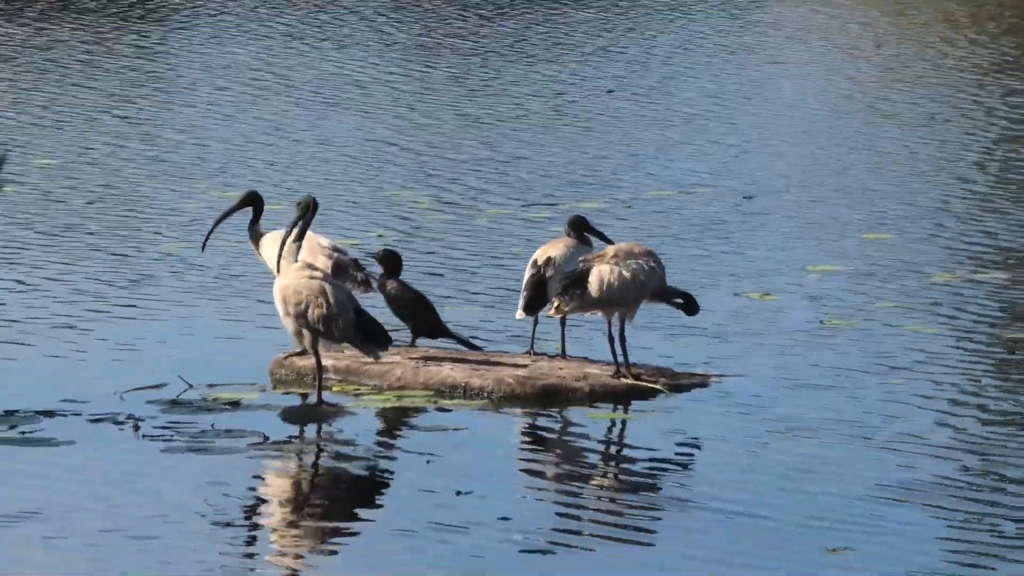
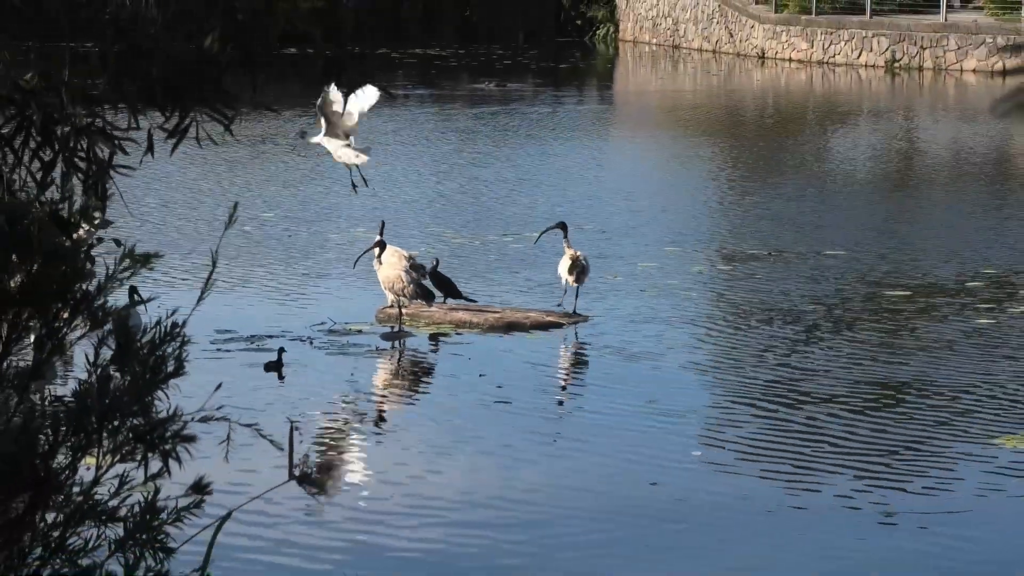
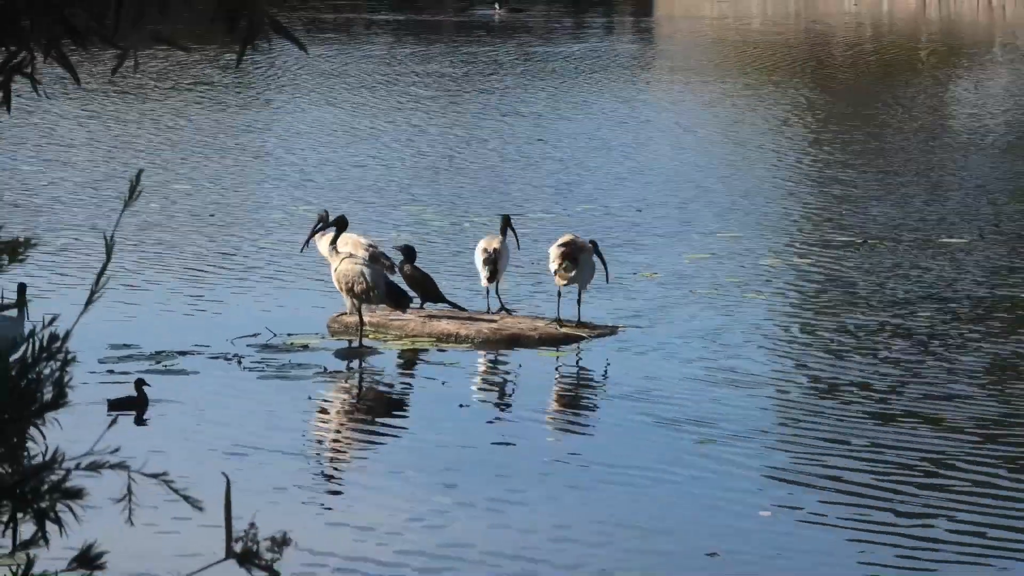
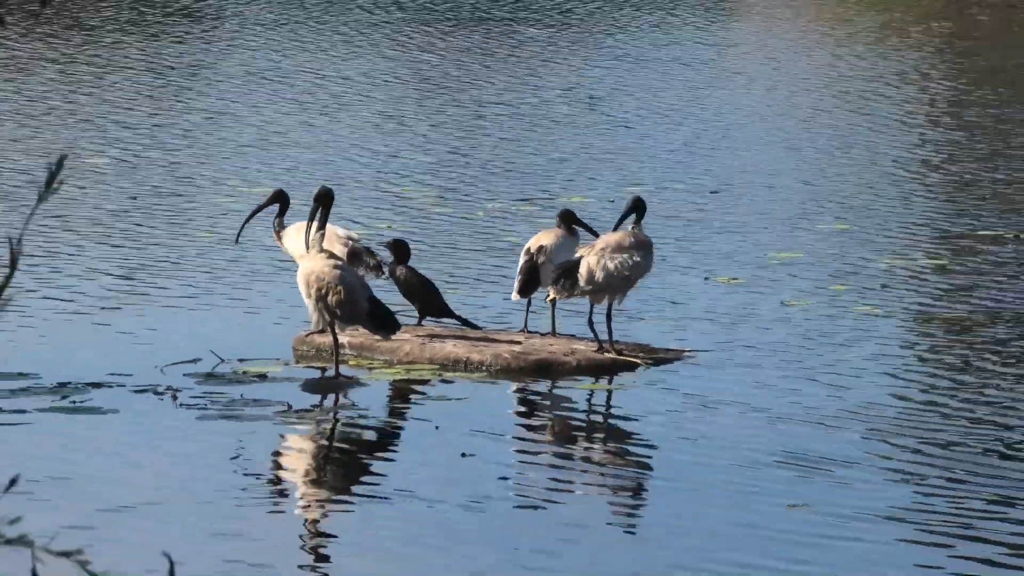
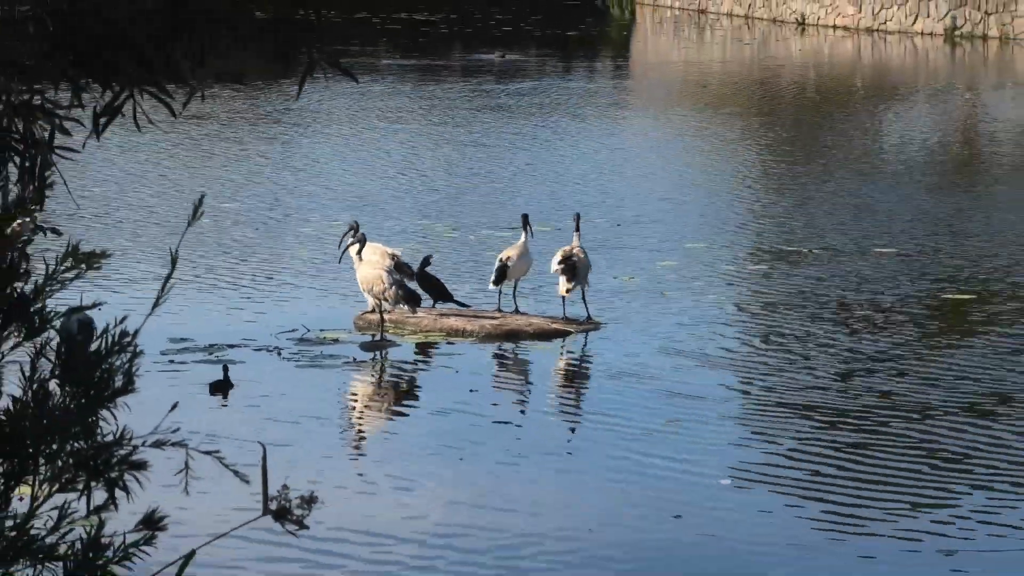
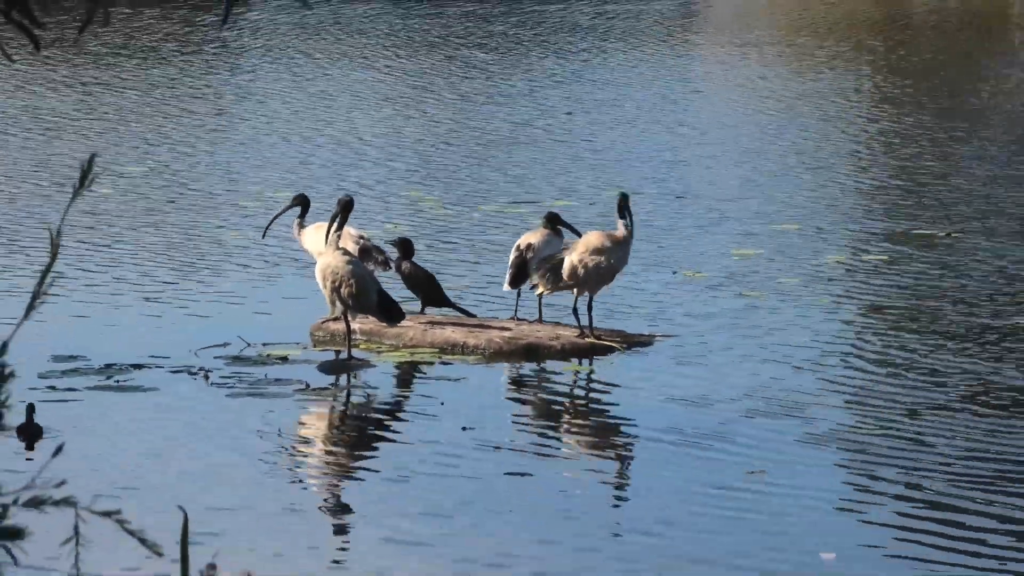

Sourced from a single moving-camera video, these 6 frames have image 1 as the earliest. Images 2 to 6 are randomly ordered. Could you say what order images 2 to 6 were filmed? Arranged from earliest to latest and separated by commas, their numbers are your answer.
4, 6, 3, 5, 2
